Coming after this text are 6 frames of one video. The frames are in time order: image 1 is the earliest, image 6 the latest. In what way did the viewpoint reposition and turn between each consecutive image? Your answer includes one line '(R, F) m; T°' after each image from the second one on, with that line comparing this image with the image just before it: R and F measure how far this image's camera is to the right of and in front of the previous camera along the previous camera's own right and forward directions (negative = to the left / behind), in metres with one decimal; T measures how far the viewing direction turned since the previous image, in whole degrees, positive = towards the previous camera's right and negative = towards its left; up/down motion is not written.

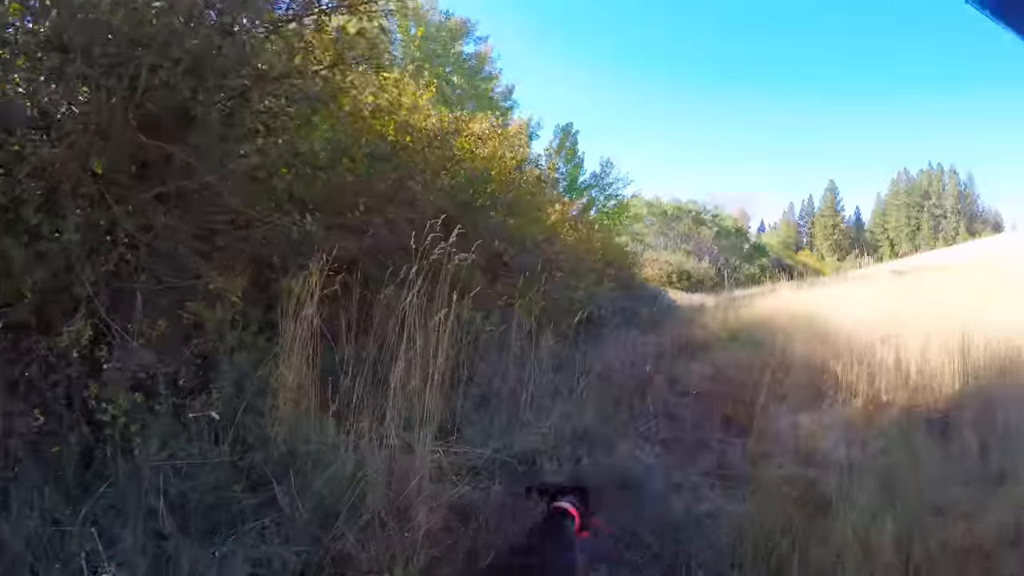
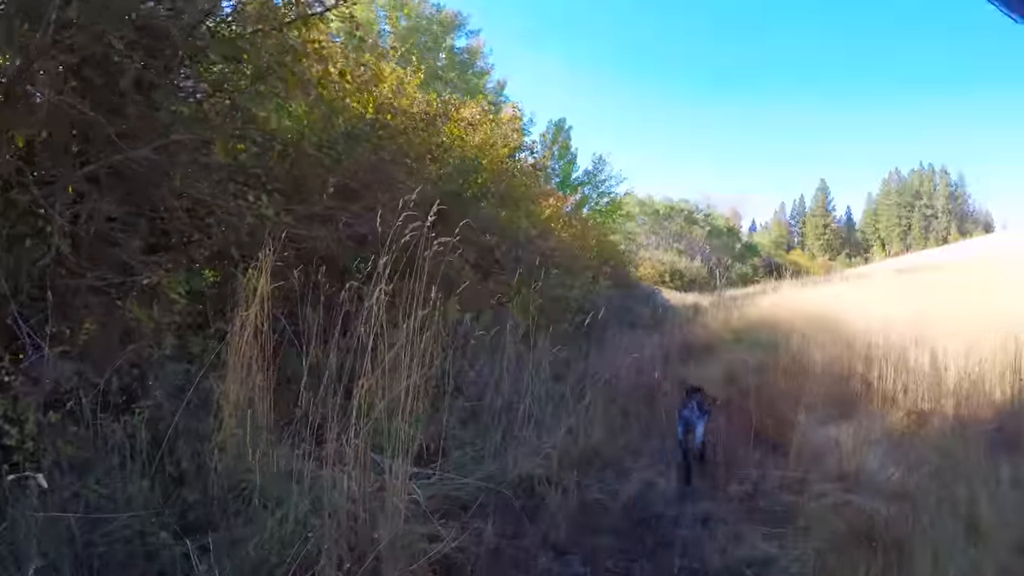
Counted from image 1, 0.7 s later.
(0.0, +0.7) m; +1°
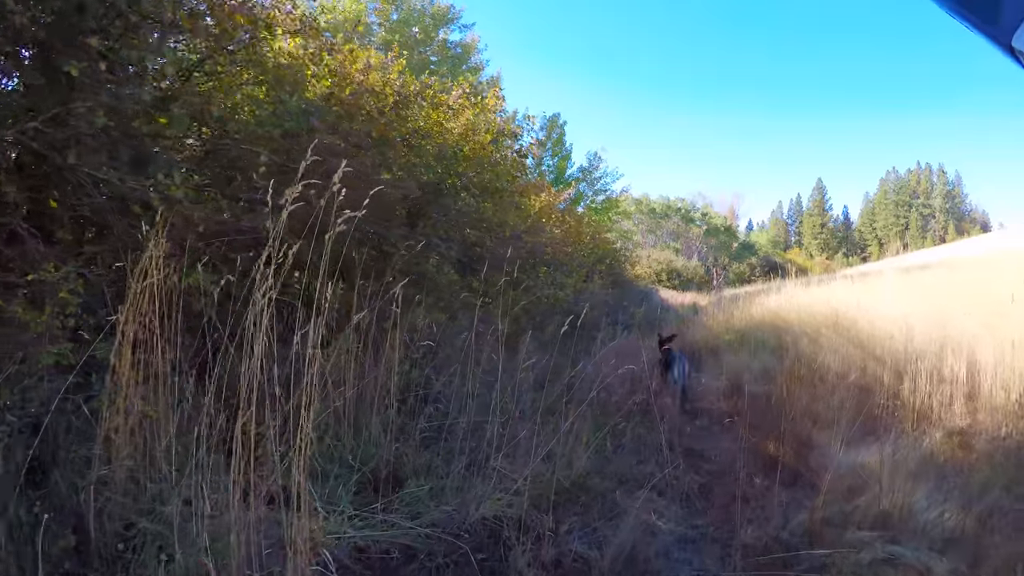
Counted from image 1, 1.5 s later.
(+0.2, +0.7) m; 0°
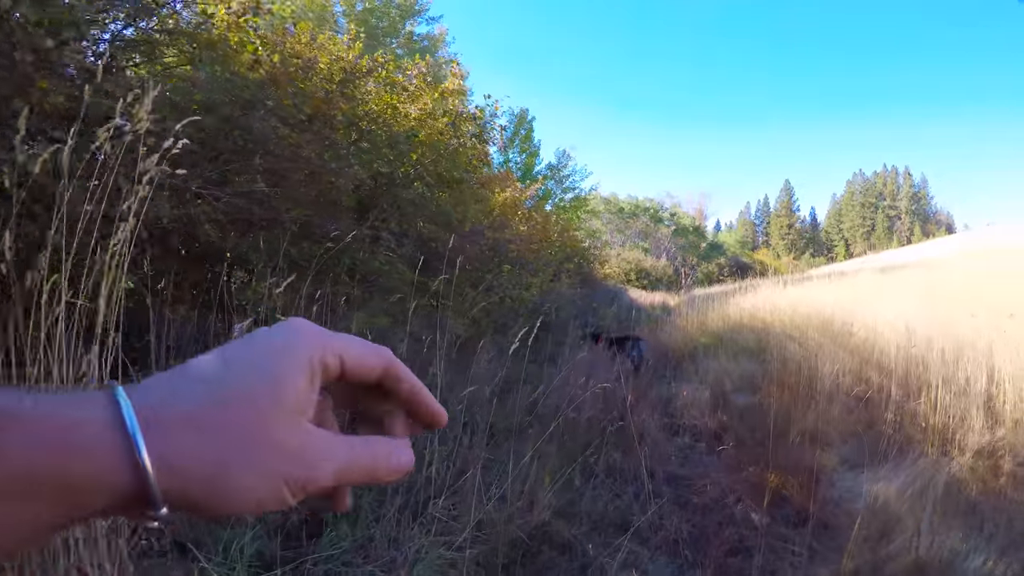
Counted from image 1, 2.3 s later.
(+0.1, +0.6) m; +3°
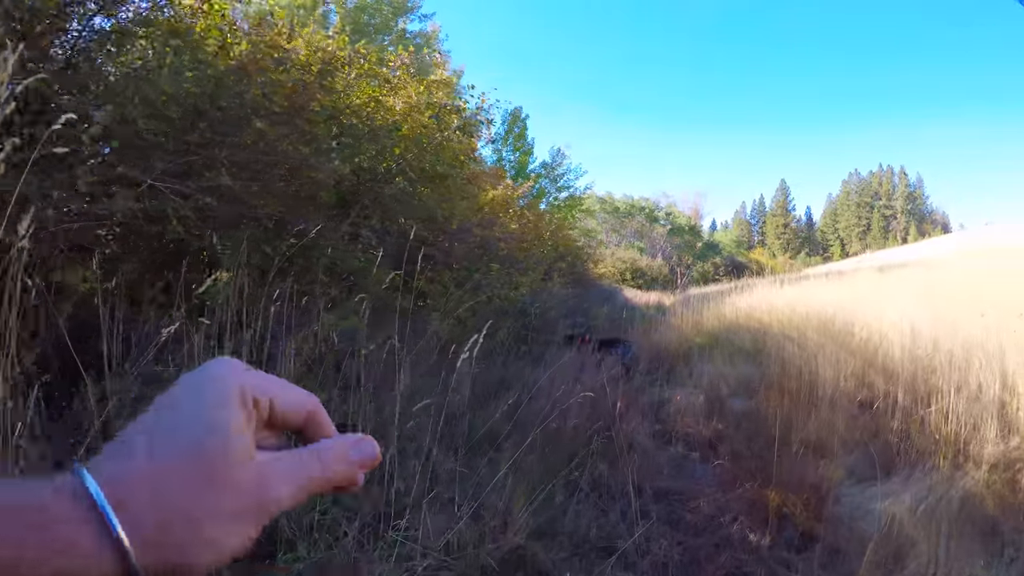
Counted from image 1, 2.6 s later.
(+0.1, +0.2) m; 0°
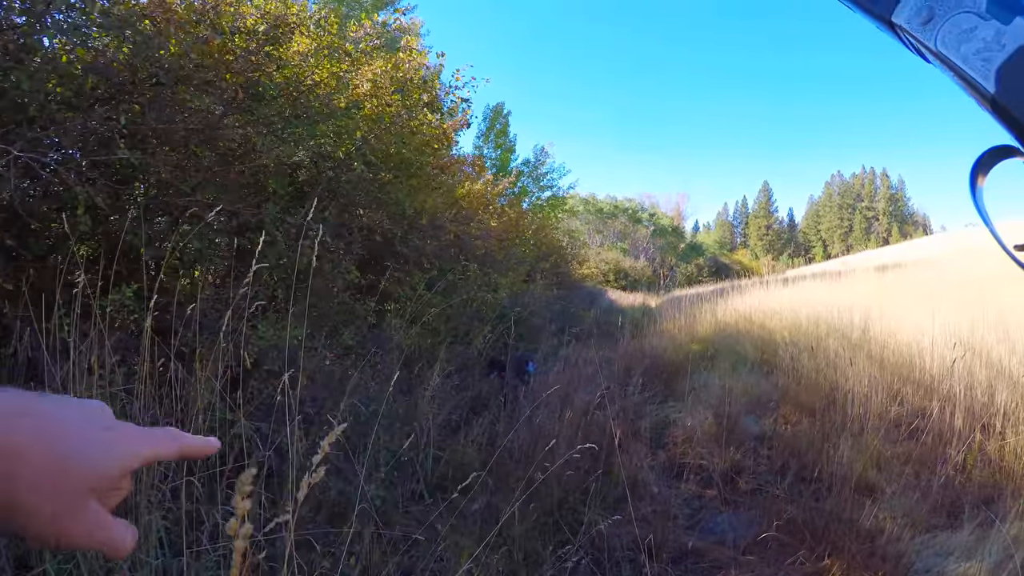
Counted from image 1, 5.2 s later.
(0.0, +0.7) m; +2°
